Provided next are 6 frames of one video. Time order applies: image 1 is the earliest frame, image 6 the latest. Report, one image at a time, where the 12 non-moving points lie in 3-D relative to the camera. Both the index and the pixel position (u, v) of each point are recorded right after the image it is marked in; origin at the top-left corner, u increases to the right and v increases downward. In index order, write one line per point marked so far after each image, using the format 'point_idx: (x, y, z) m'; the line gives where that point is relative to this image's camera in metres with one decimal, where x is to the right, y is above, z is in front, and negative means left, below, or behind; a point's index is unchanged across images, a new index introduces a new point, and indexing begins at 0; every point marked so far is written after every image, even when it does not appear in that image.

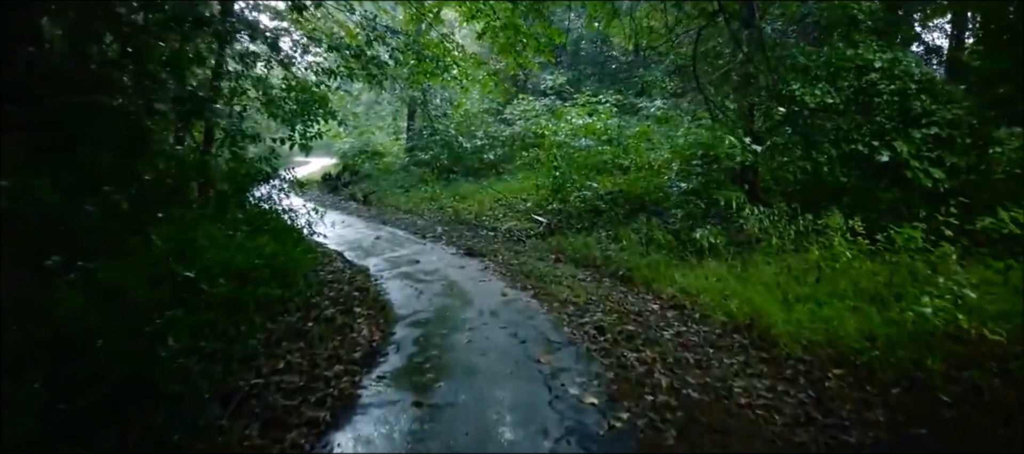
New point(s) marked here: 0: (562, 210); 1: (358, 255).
0: (+0.9, +0.3, +13.5) m
1: (-2.2, -0.4, +10.6) m
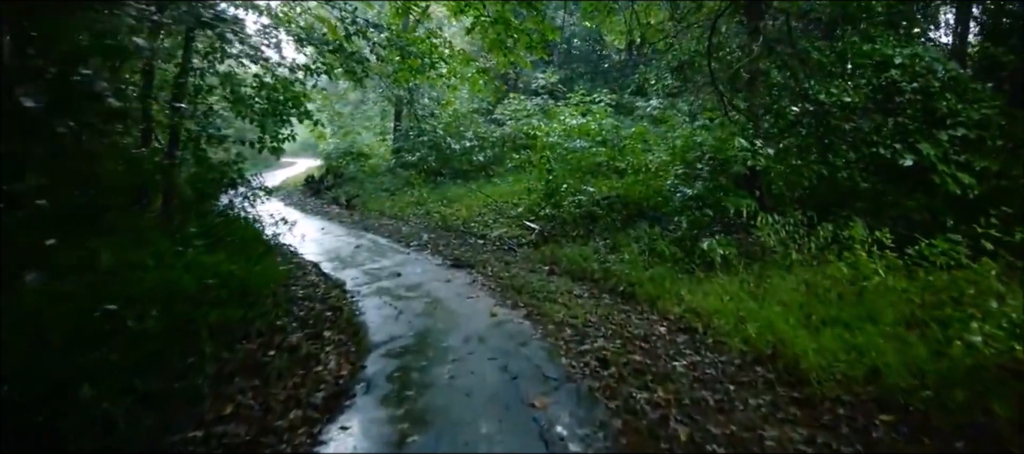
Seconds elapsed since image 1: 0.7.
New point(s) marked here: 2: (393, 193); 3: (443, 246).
0: (+0.7, +0.2, +12.7) m
1: (-2.3, -0.5, +9.8) m
2: (-2.8, +0.8, +17.3) m
3: (-1.1, -0.3, +11.2) m
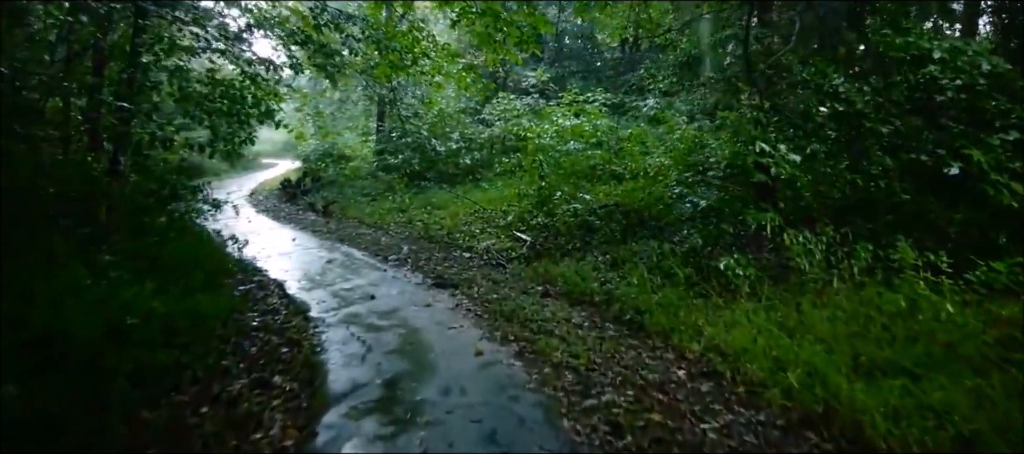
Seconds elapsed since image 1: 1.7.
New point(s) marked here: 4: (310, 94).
0: (+0.6, 0.0, +11.6) m
1: (-2.5, -0.7, +8.7) m
2: (-3.0, +0.6, +16.2) m
3: (-1.2, -0.5, +10.1) m
4: (-5.0, +3.3, +18.3) m
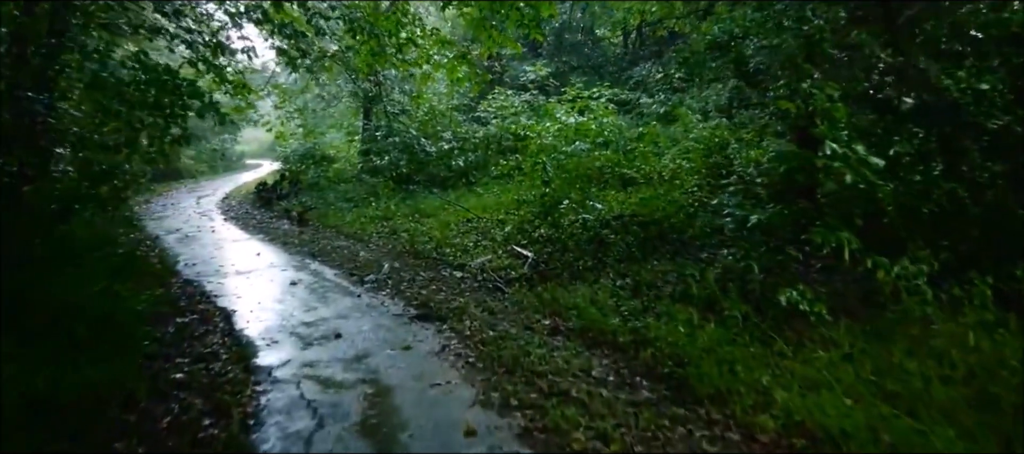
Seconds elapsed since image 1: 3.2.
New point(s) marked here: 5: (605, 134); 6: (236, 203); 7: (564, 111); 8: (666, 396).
0: (+0.5, -0.1, +10.0) m
1: (-2.5, -0.9, +7.1) m
2: (-3.1, +0.5, +14.6) m
3: (-1.2, -0.7, +8.5) m
4: (-5.0, +3.1, +16.7) m
5: (+1.5, +1.4, +11.3) m
6: (-6.6, +0.6, +17.6) m
7: (+0.9, +1.9, +12.1) m
8: (+1.0, -1.1, +4.8) m
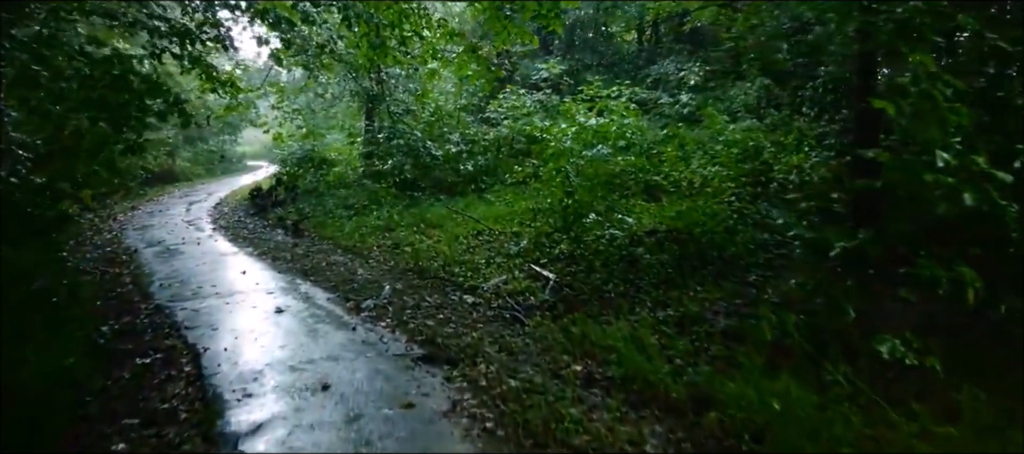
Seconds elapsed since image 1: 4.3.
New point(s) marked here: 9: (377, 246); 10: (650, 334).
0: (+0.7, -0.3, +8.9) m
1: (-2.3, -1.1, +6.0) m
2: (-2.8, +0.3, +13.4) m
3: (-1.0, -0.8, +7.3) m
4: (-4.7, +2.9, +15.5) m
5: (+1.7, +1.2, +10.1) m
6: (-6.3, +0.4, +16.5) m
7: (+1.1, +1.7, +10.9) m
8: (+1.2, -1.3, +3.6) m
9: (-2.0, -0.3, +10.8) m
10: (+1.1, -0.8, +6.1) m
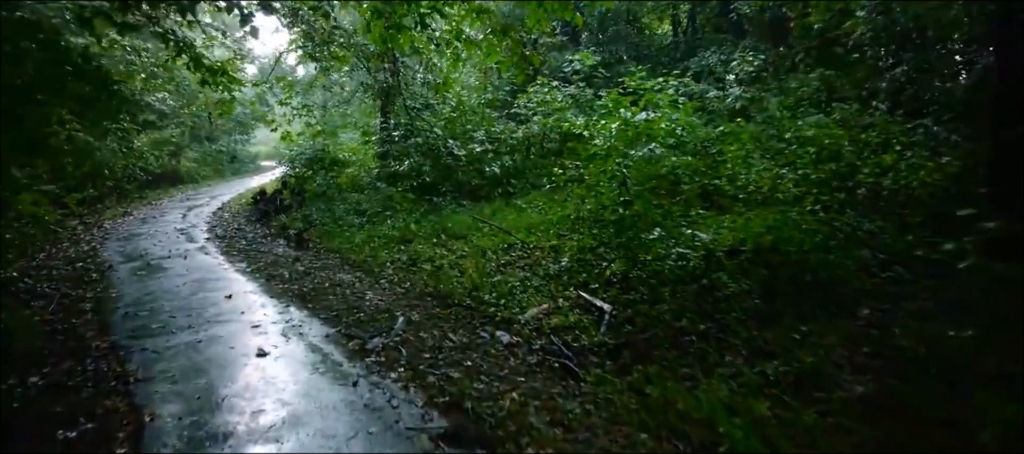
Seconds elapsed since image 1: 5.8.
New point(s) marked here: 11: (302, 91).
0: (+1.2, -0.5, +7.2) m
1: (-1.9, -1.2, +4.4) m
2: (-2.3, +0.1, +11.9) m
3: (-0.6, -1.0, +5.7) m
4: (-4.2, +2.8, +14.0) m
5: (+2.1, +1.1, +8.4) m
6: (-5.7, +0.2, +15.0) m
7: (+1.5, +1.6, +9.3) m
8: (+1.4, -1.5, +2.0) m
9: (-1.5, -0.4, +9.2) m
10: (+1.5, -1.0, +4.4) m
11: (-4.0, +2.6, +14.2) m
